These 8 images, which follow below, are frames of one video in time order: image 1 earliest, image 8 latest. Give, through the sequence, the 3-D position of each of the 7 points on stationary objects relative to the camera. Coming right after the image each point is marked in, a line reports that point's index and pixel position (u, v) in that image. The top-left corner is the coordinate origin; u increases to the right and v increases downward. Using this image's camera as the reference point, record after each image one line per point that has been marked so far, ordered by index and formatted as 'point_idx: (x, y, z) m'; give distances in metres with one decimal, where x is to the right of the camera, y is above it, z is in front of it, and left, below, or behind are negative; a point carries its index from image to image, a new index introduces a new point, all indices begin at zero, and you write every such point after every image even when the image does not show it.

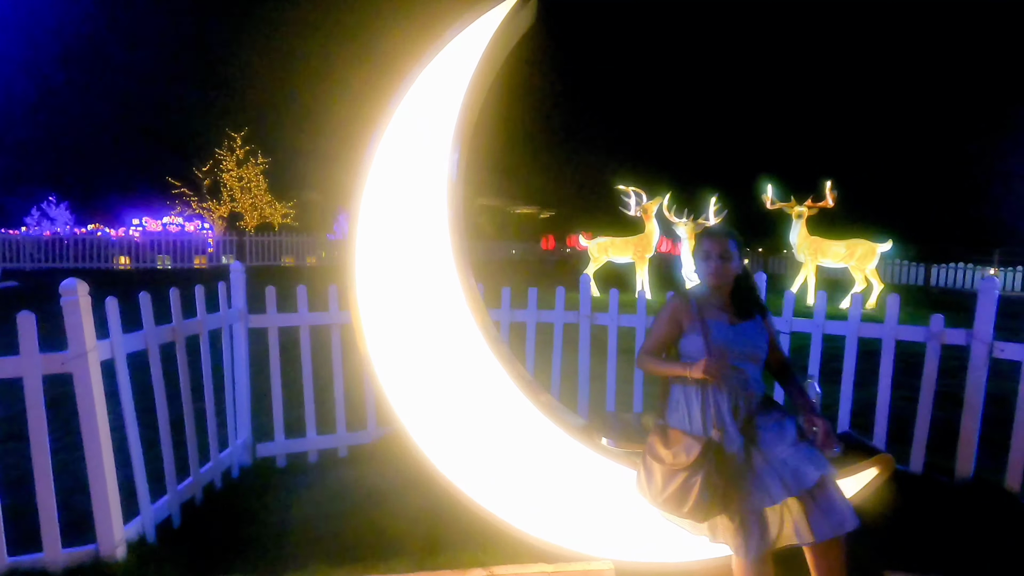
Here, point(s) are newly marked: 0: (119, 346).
0: (-2.3, -0.3, +3.1) m
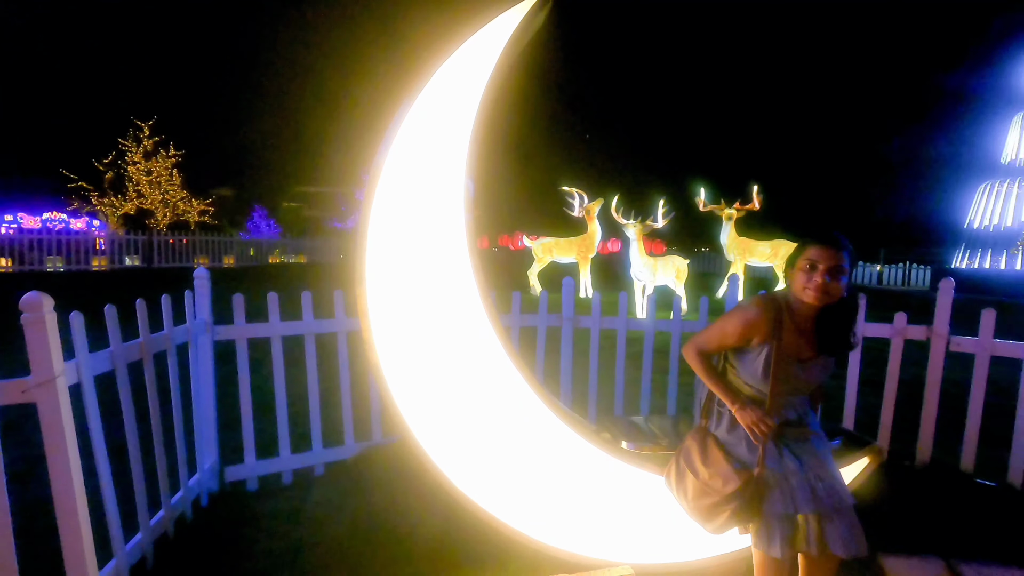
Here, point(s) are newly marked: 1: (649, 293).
0: (-2.1, -0.4, +2.7) m
1: (+2.5, -0.1, +9.9) m
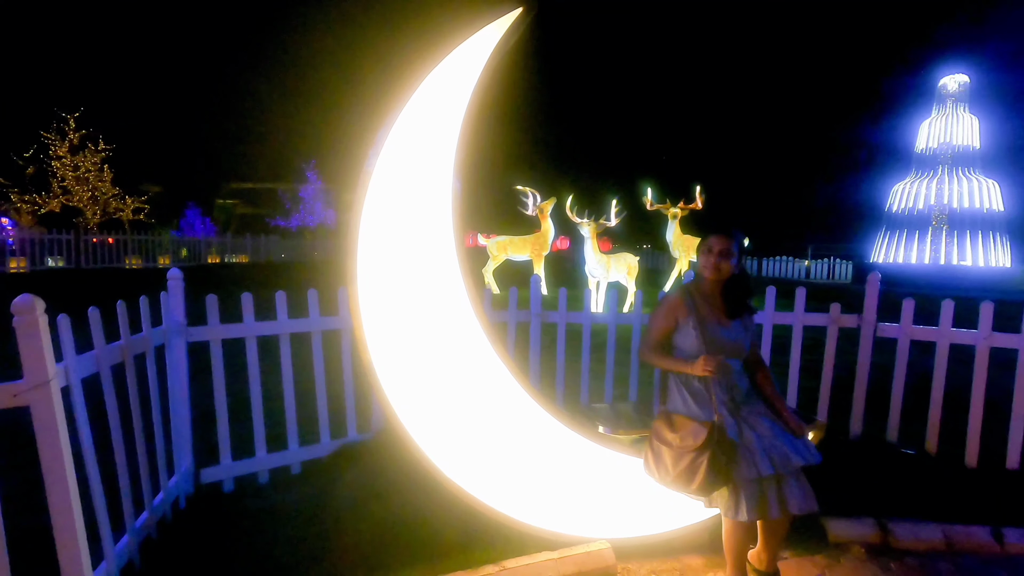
0: (-2.2, -0.4, +2.7) m
1: (+1.7, 0.0, +10.3) m
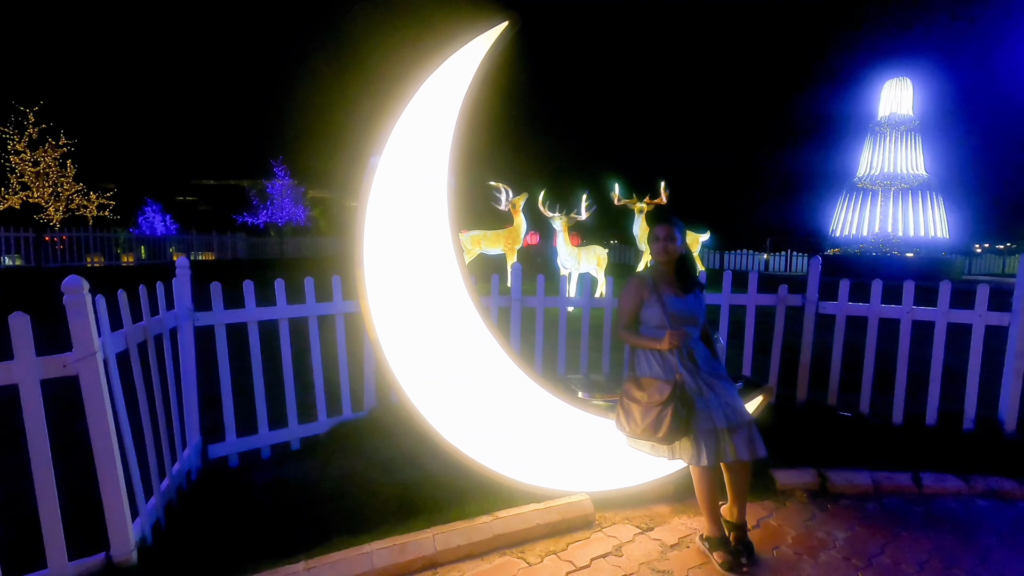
0: (-2.2, -0.3, +3.0) m
1: (+1.2, +0.2, +10.8) m
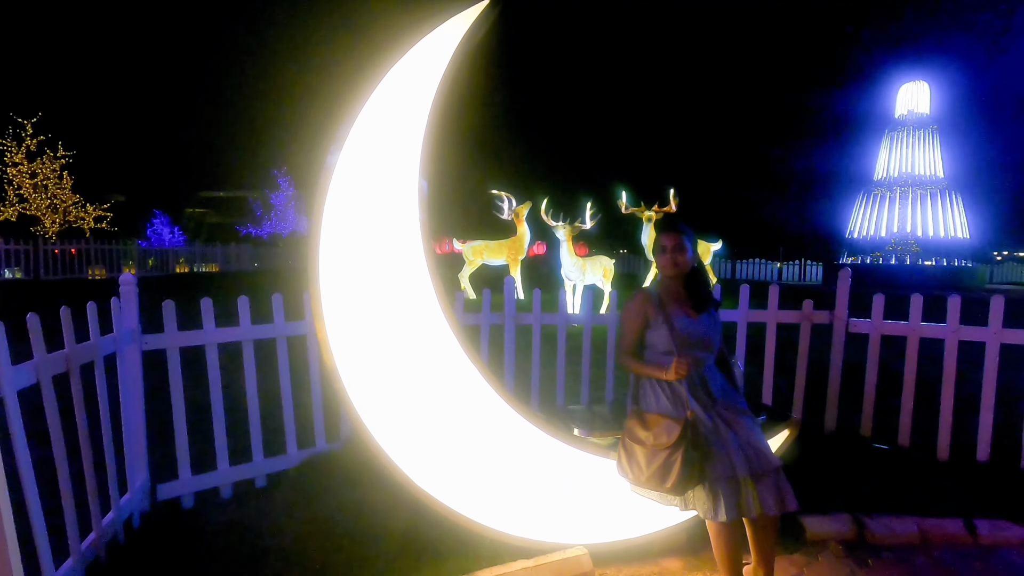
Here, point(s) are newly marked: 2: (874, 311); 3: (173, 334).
0: (-2.3, -0.4, +2.5) m
1: (+1.2, -0.1, +10.3) m
2: (+2.9, -0.2, +4.4) m
3: (-2.4, -0.3, +3.9) m
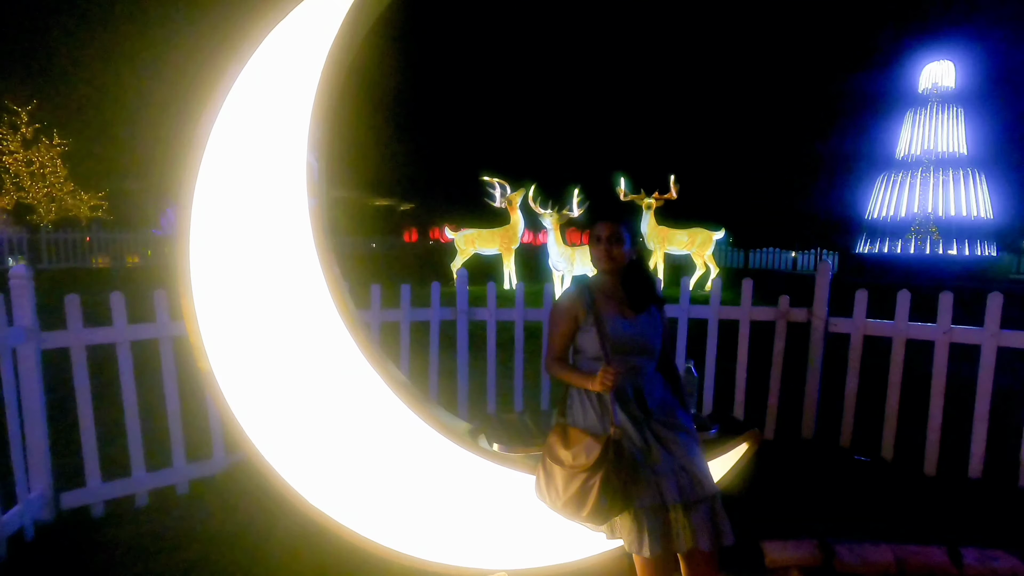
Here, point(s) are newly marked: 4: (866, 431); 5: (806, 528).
0: (-2.8, -0.4, +2.2) m
1: (+1.0, +0.1, +9.9) m
2: (+2.5, -0.1, +3.9) m
3: (-2.9, -0.3, +3.6) m
4: (+2.9, -1.1, +4.4) m
5: (+1.8, -1.4, +3.3) m
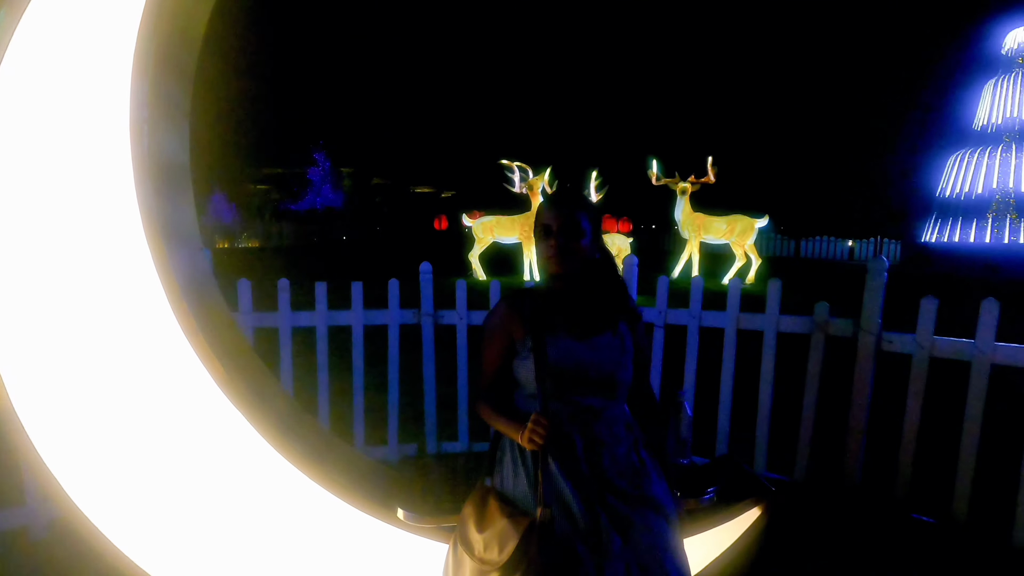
0: (-3.2, -0.4, +1.7) m
1: (+1.2, +0.2, +9.0) m
2: (+2.2, -0.2, +2.9) m
3: (-3.1, -0.3, +3.0) m
4: (+2.6, -1.1, +3.4) m
5: (+1.5, -1.5, +2.4) m
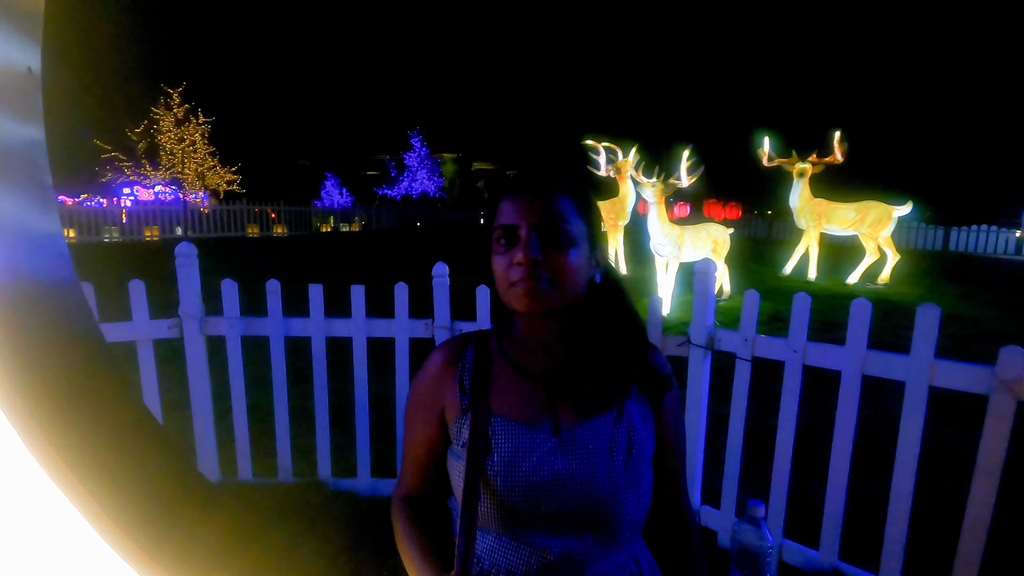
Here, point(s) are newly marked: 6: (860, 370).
0: (-3.4, -0.5, +1.4) m
1: (+2.3, +0.2, +7.8) m
2: (+2.2, -0.3, +1.7) m
3: (-3.1, -0.3, +2.8) m
4: (+2.6, -1.3, +2.1) m
5: (+1.3, -1.6, +1.3) m
6: (+1.5, -0.4, +2.3) m
